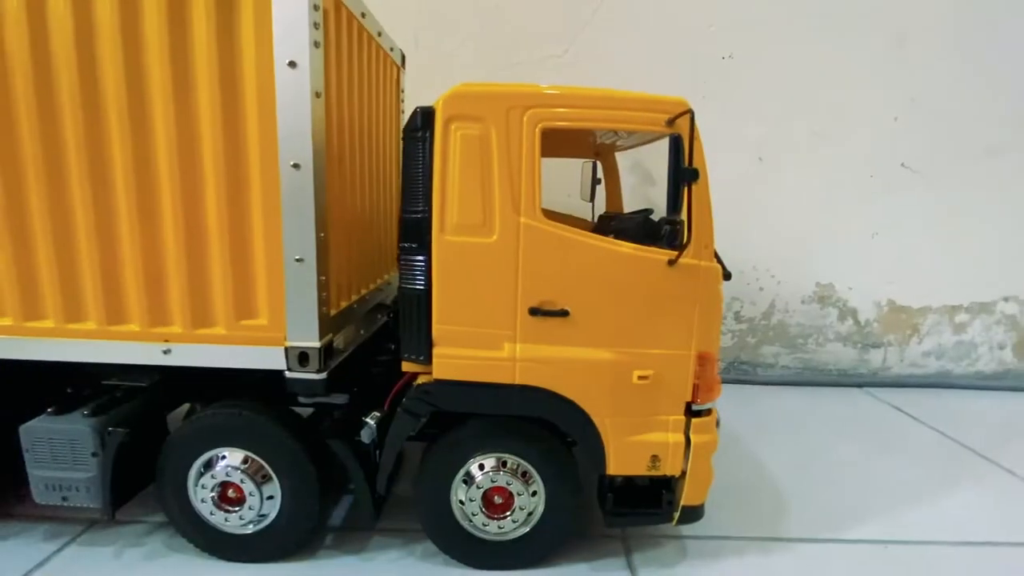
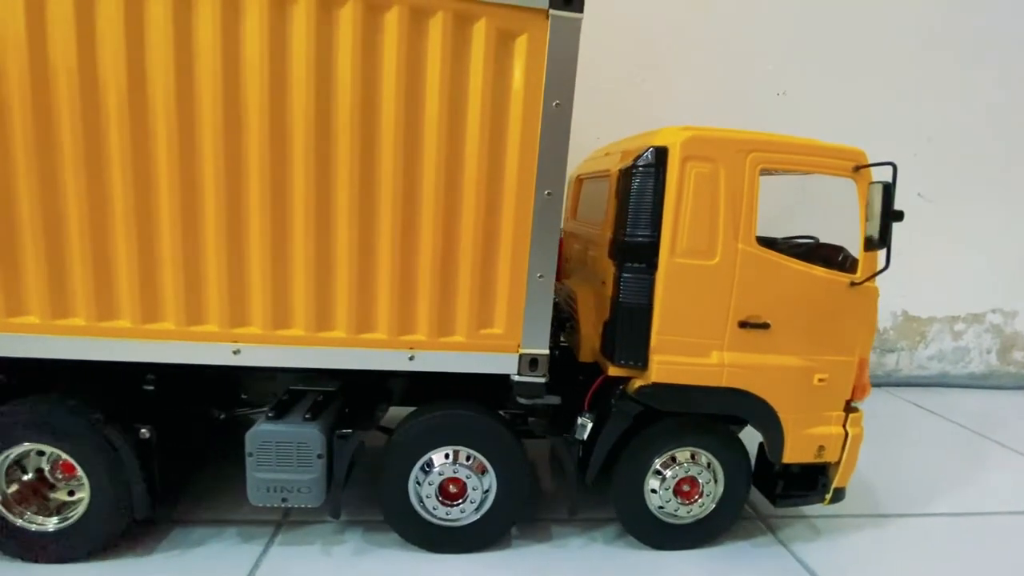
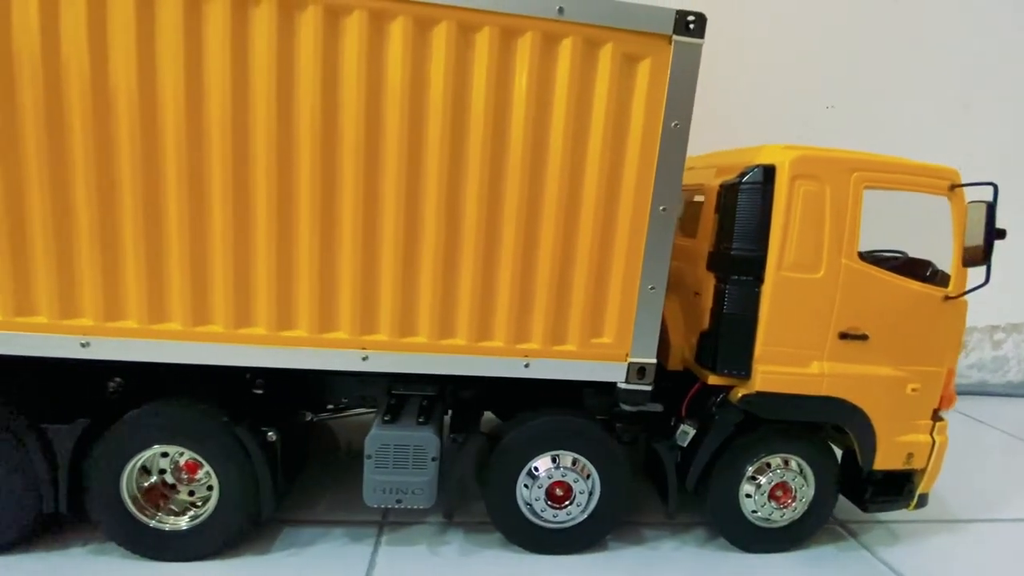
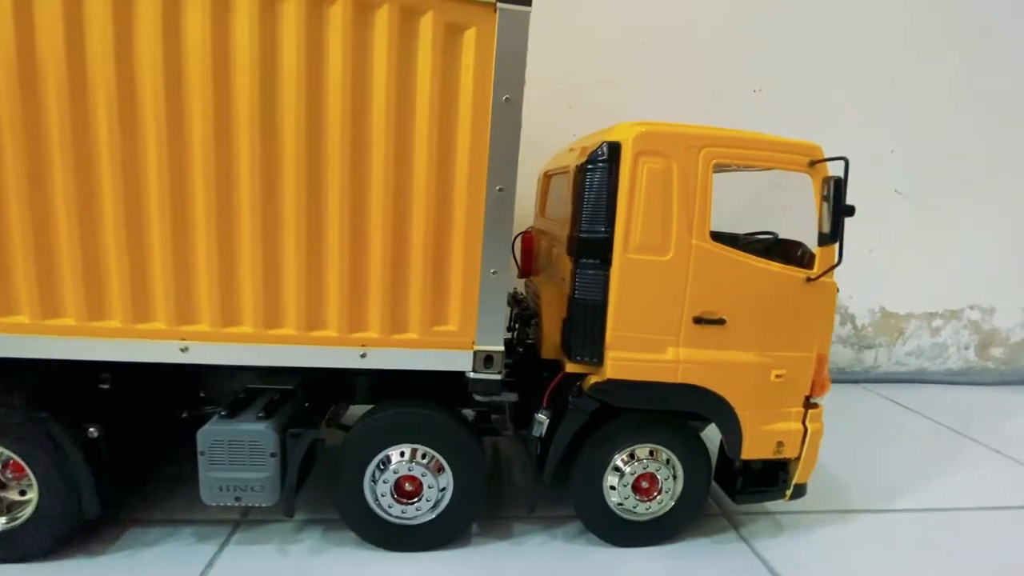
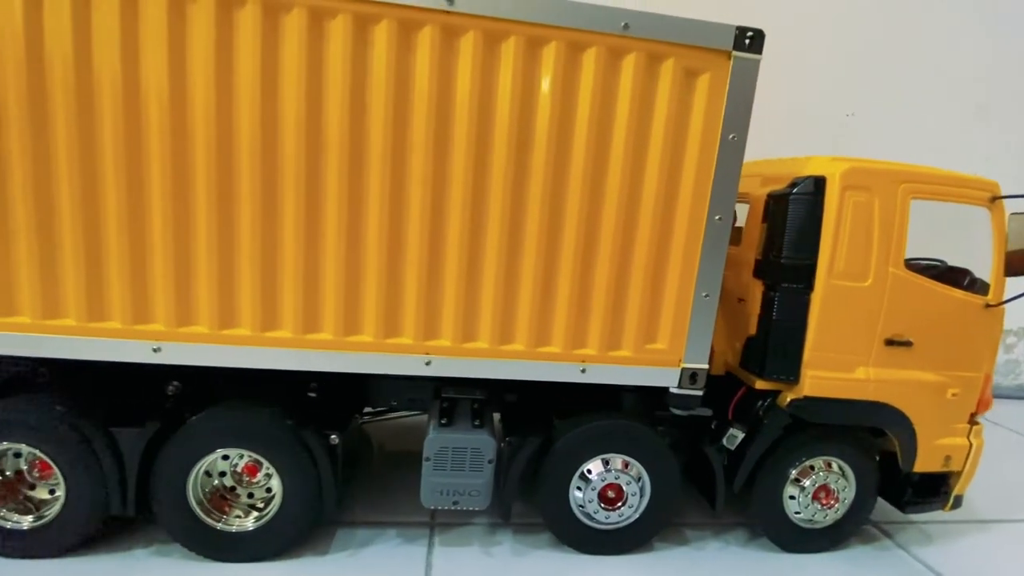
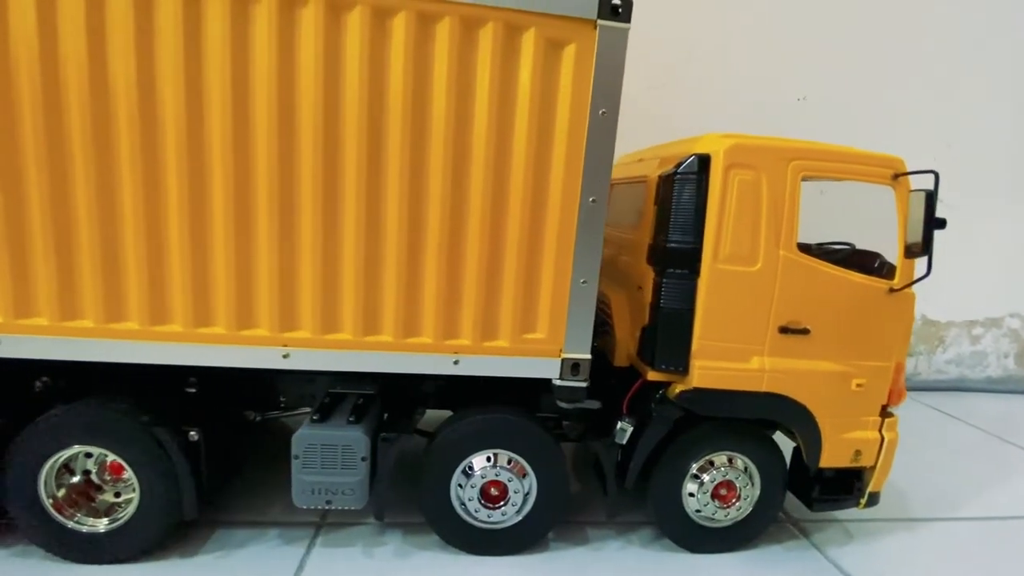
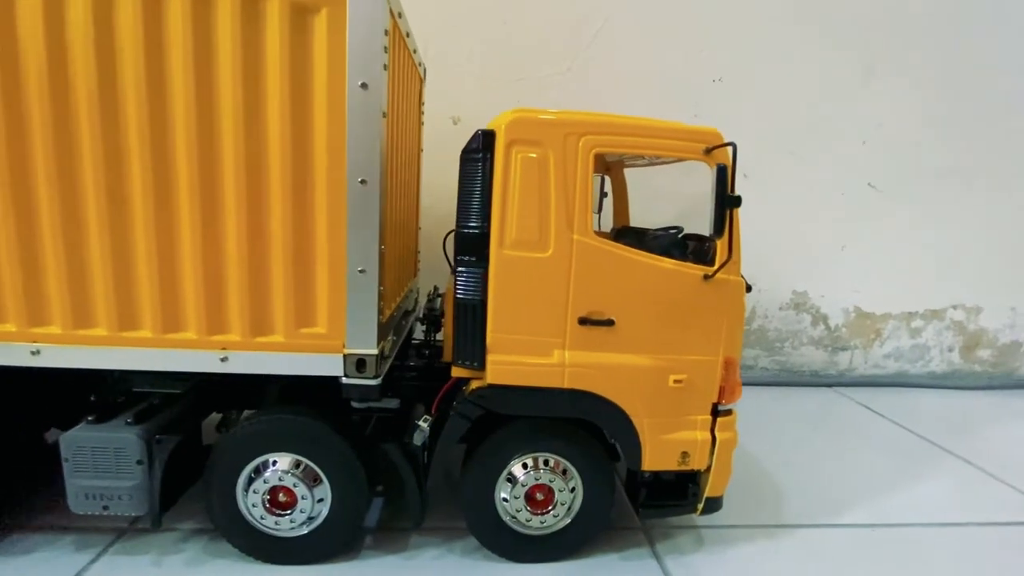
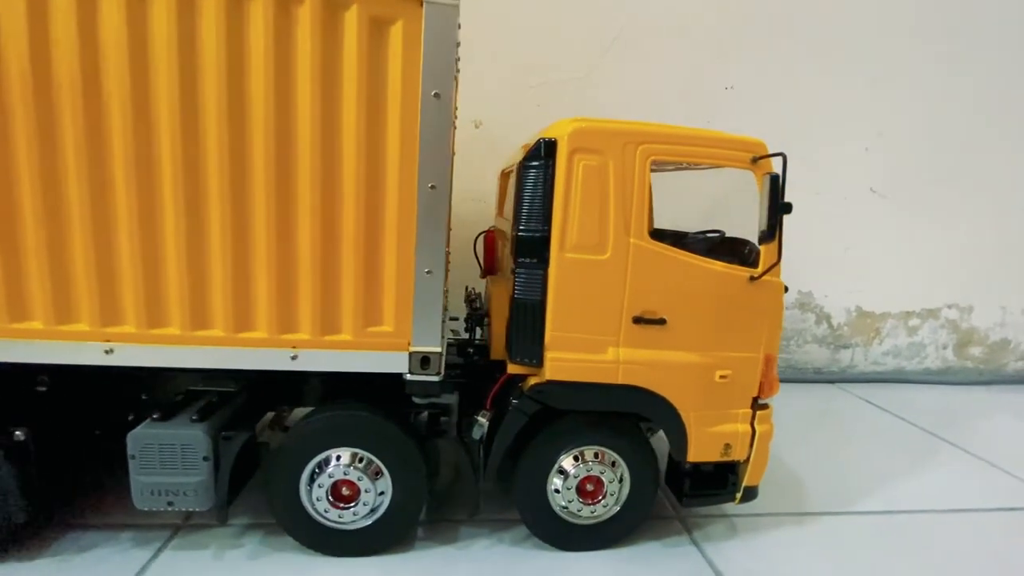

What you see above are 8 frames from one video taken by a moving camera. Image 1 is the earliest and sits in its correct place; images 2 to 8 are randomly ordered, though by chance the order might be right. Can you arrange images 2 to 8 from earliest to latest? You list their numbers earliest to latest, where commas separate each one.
7, 8, 4, 2, 6, 3, 5
